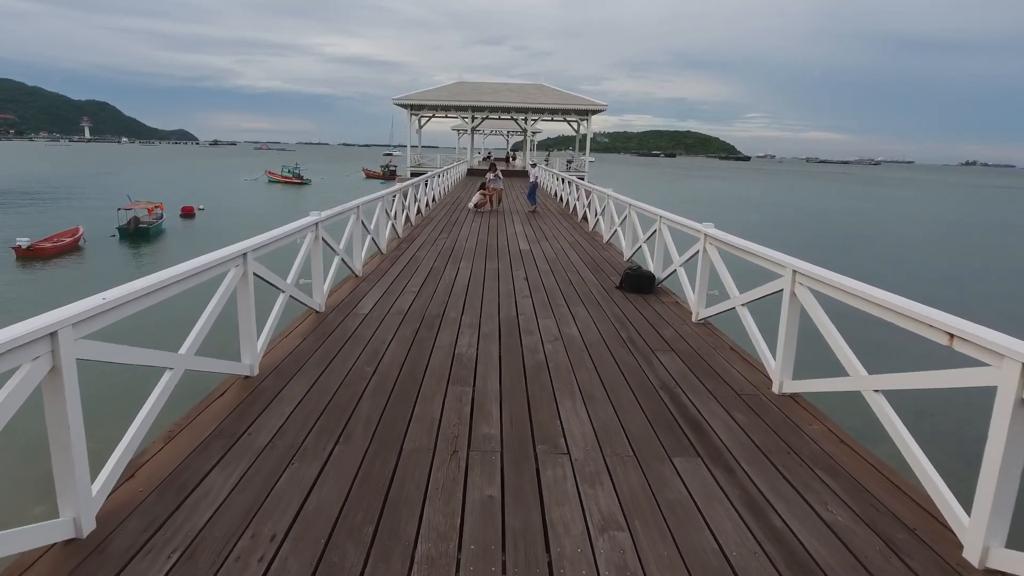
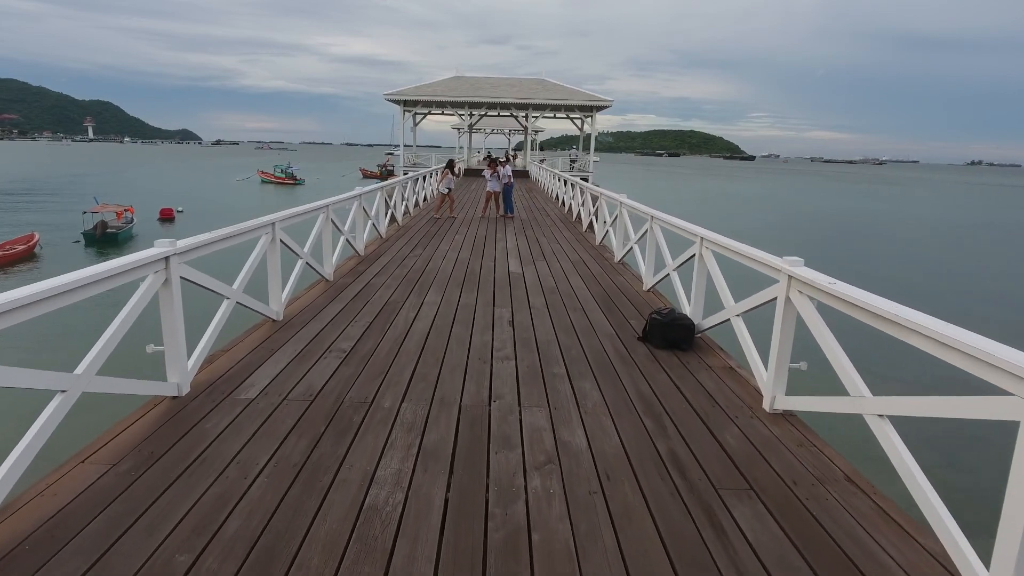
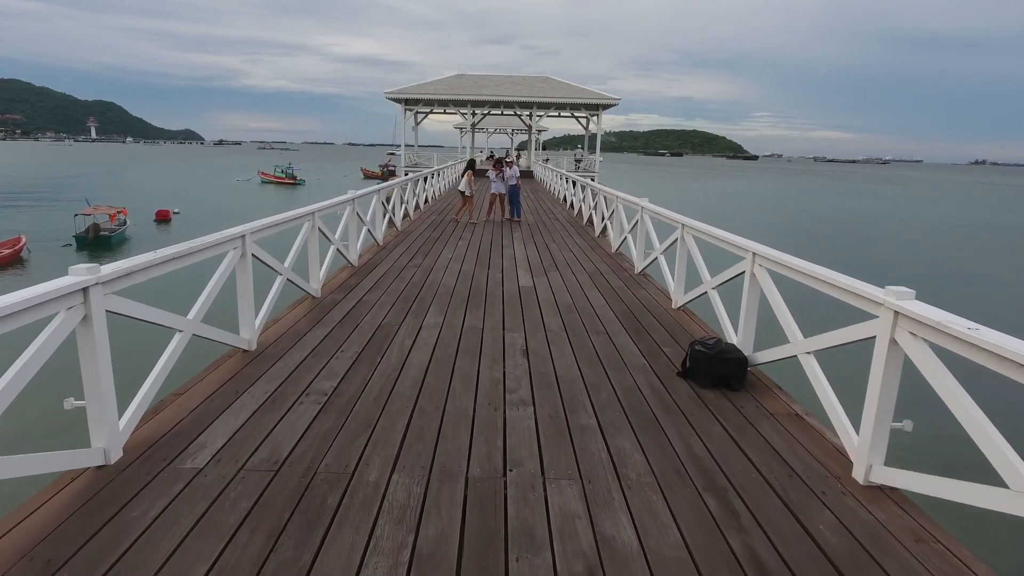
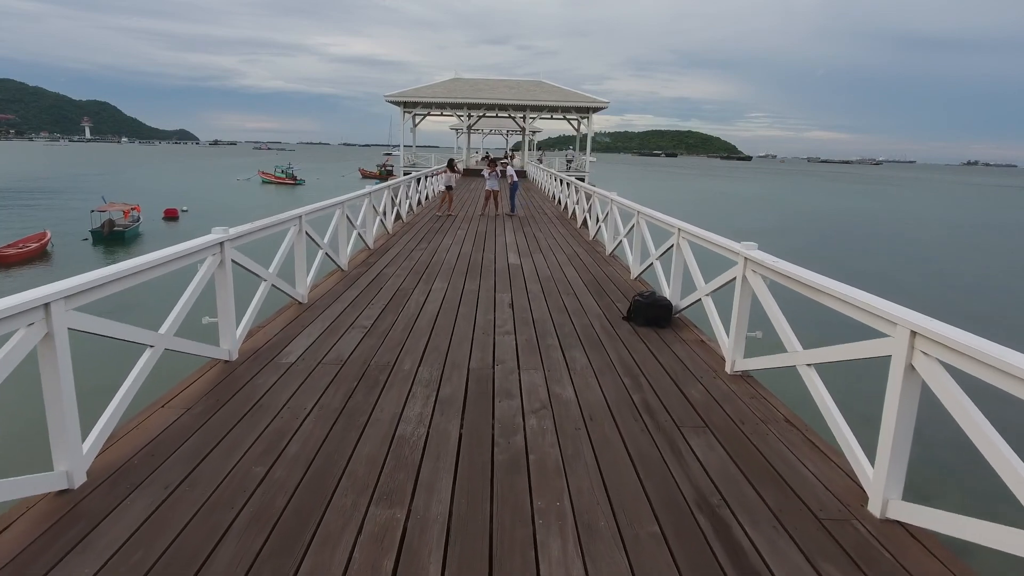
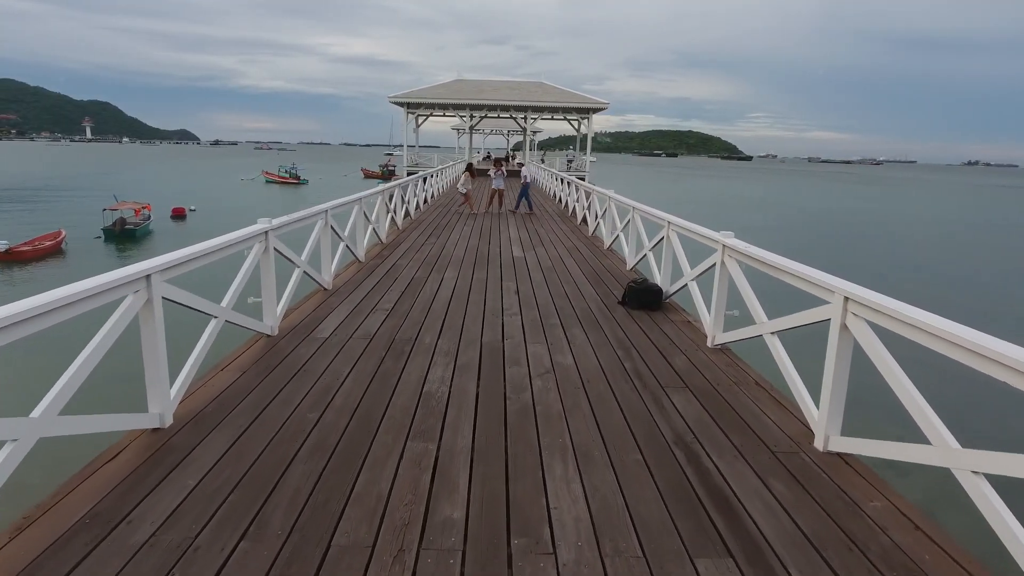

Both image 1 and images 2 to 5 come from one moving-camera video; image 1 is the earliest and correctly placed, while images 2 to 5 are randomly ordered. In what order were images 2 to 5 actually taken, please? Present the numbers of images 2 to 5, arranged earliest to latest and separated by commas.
5, 4, 2, 3
